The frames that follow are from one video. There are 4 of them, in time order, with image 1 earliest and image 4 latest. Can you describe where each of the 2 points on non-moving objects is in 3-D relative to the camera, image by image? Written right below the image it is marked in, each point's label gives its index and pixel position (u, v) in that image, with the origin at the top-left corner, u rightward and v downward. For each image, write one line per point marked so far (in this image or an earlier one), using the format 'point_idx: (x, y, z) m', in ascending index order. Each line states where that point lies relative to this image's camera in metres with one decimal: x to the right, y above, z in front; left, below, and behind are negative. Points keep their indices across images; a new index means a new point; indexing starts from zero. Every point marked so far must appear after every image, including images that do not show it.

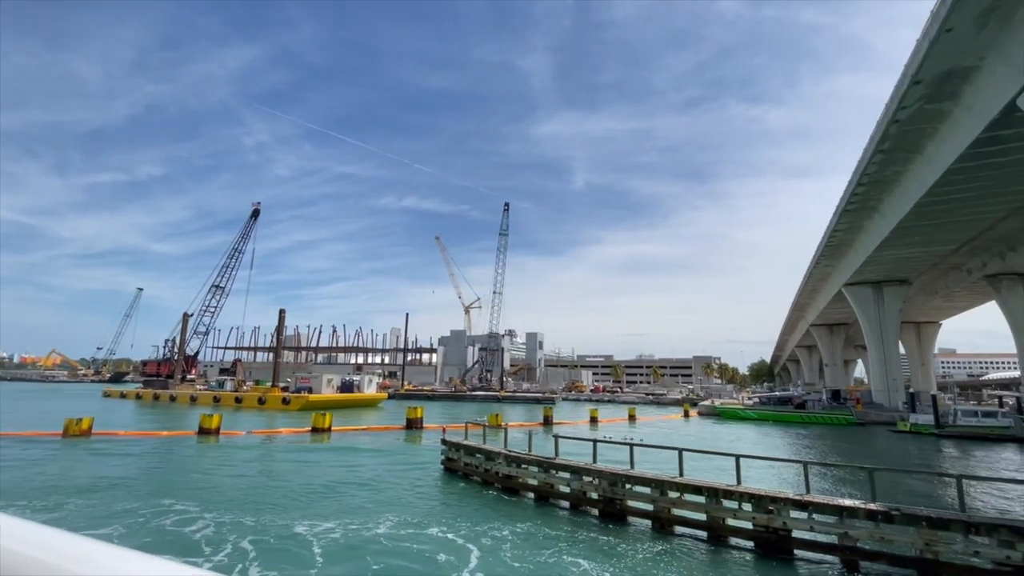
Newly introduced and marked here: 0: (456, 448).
0: (-1.4, -4.1, +14.1) m
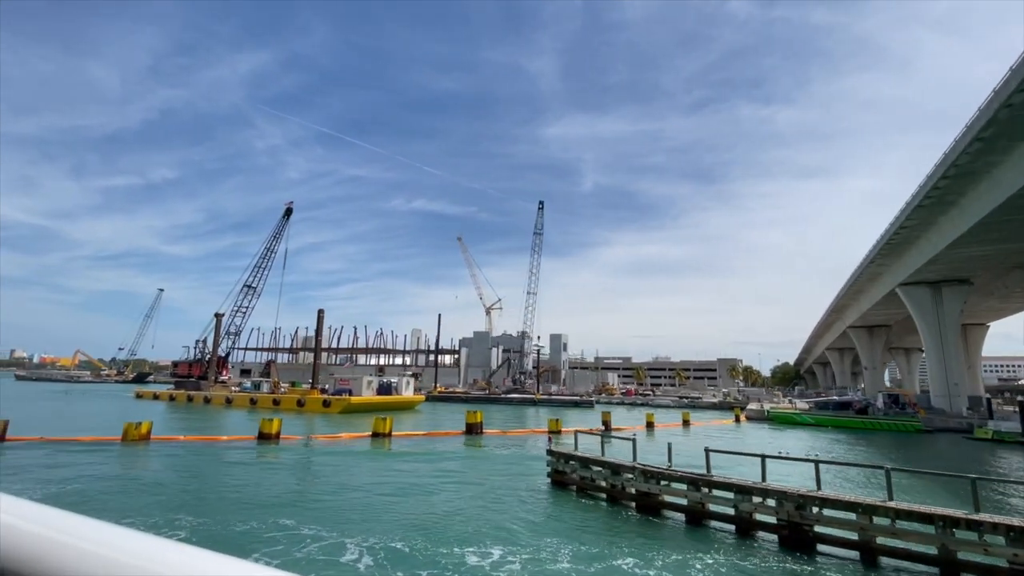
0: (+1.3, -4.0, +13.0) m
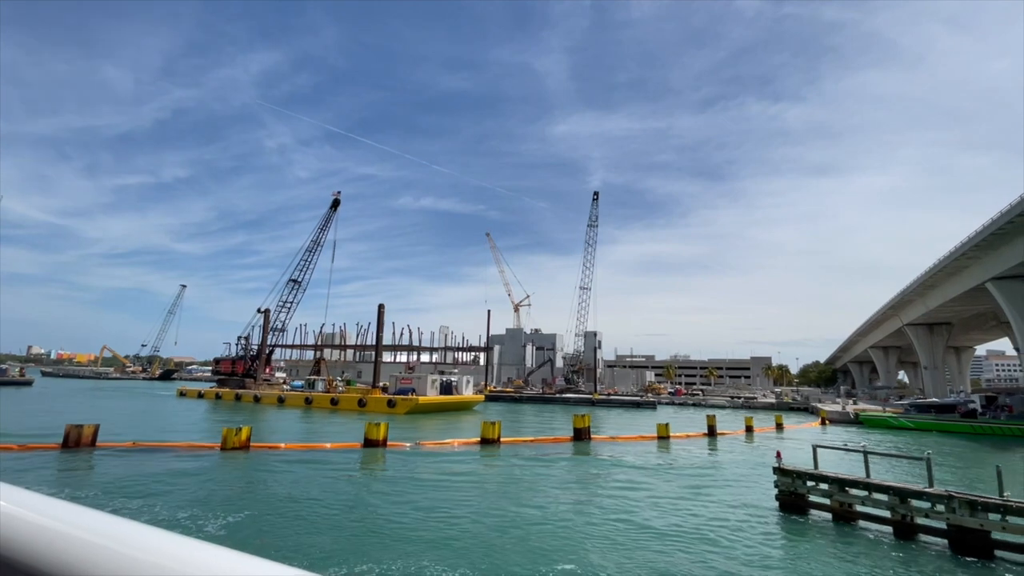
0: (+5.7, -3.7, +10.7) m
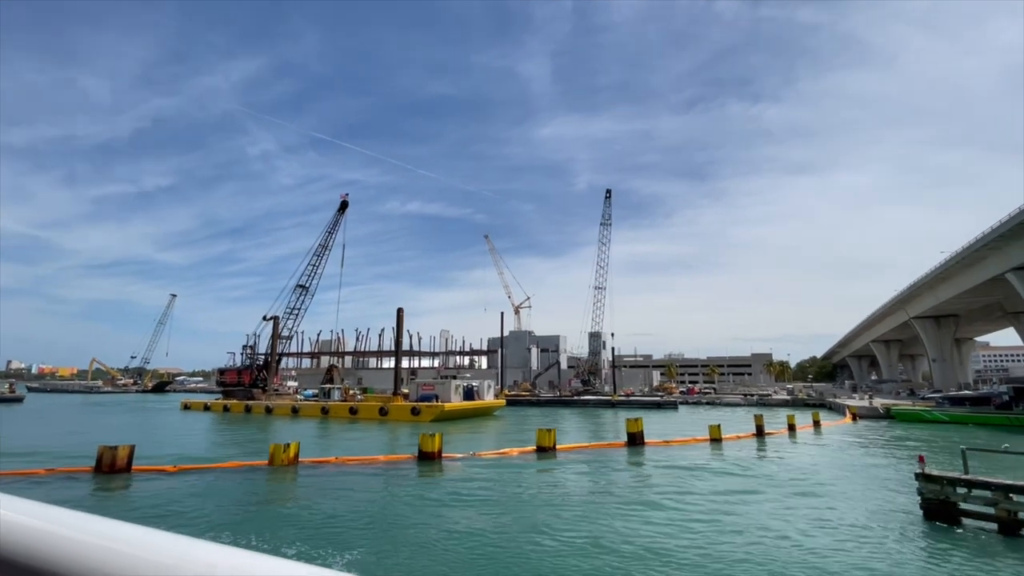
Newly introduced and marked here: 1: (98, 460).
0: (+7.8, -3.5, +9.8) m
1: (-12.1, -5.0, +16.3) m
